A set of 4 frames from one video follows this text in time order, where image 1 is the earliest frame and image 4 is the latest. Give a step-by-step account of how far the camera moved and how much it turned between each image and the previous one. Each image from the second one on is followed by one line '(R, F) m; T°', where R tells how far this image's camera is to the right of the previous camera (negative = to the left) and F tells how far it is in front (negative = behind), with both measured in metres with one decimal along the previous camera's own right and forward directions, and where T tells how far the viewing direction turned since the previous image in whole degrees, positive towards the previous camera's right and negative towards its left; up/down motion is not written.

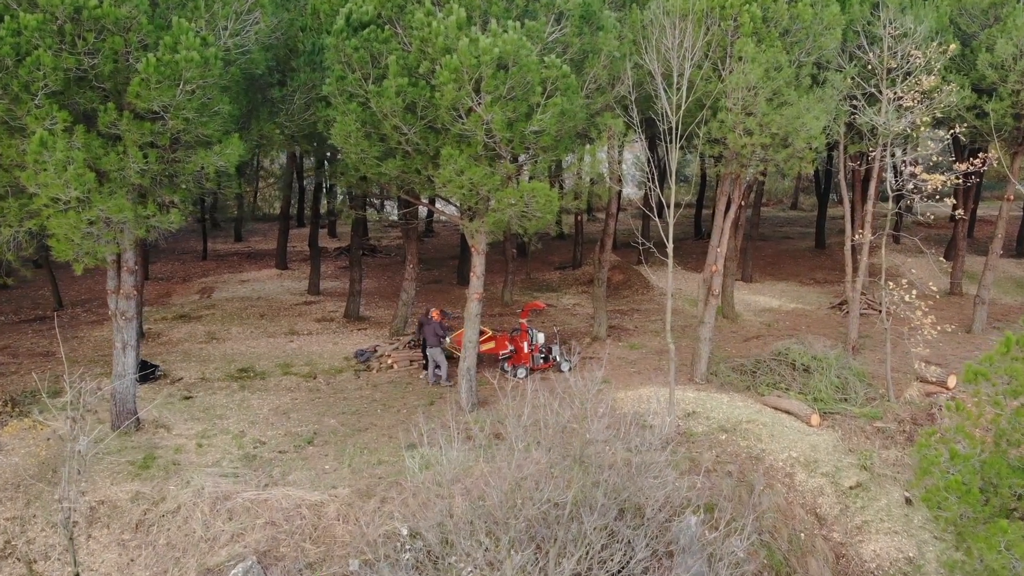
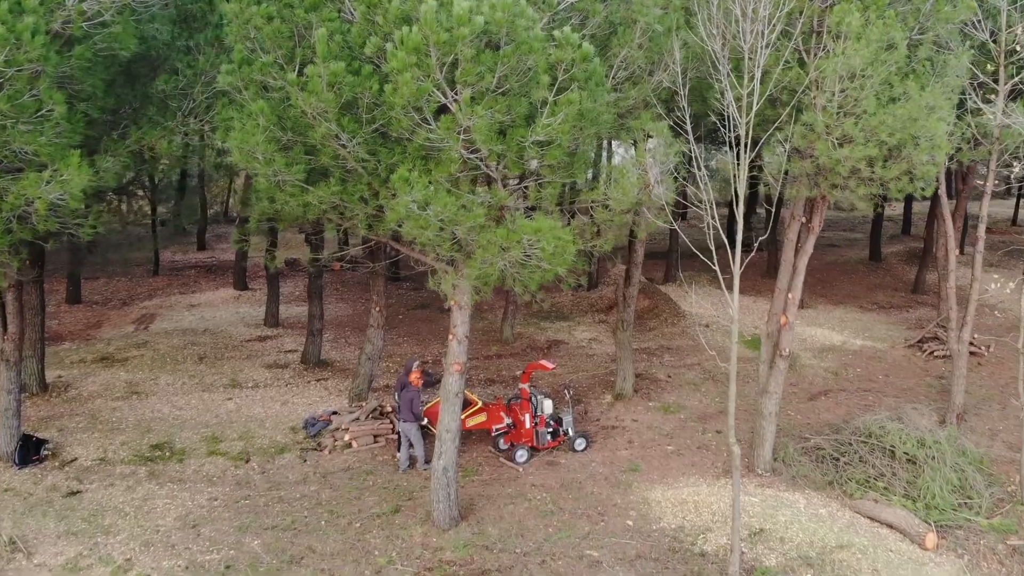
(+0.1, +2.9) m; 0°
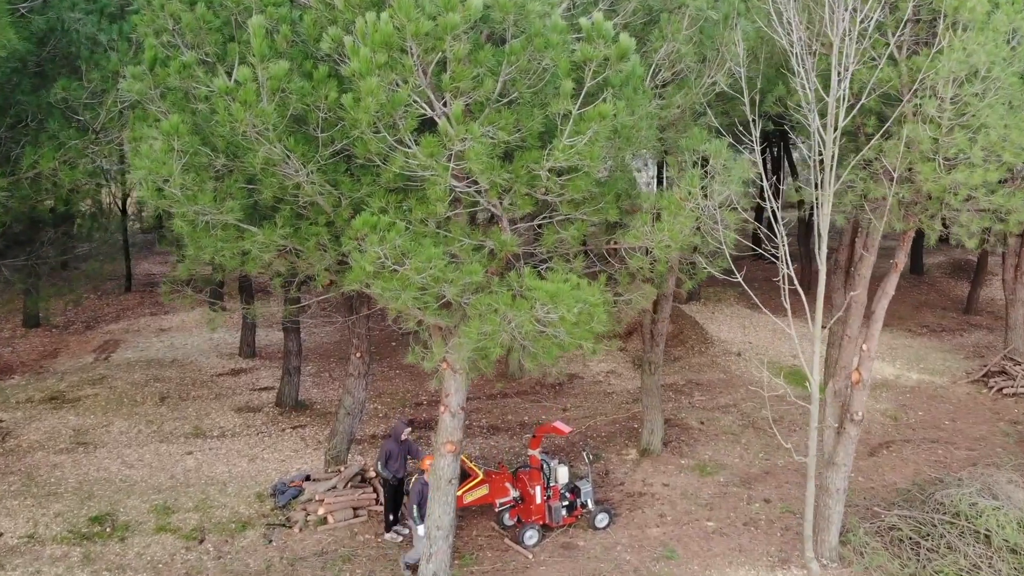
(0.0, +1.5) m; 0°
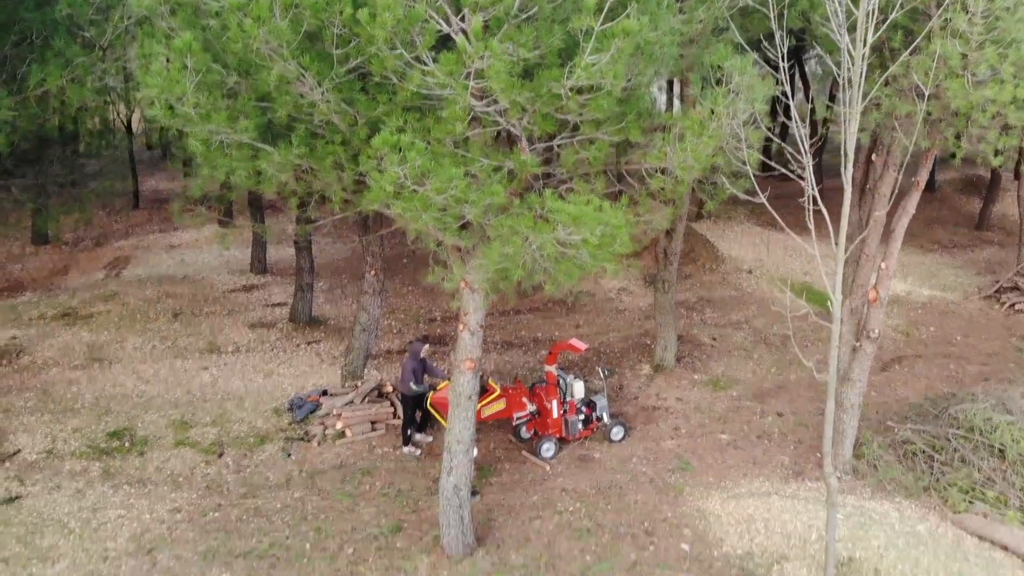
(-0.1, 0.0) m; 0°
